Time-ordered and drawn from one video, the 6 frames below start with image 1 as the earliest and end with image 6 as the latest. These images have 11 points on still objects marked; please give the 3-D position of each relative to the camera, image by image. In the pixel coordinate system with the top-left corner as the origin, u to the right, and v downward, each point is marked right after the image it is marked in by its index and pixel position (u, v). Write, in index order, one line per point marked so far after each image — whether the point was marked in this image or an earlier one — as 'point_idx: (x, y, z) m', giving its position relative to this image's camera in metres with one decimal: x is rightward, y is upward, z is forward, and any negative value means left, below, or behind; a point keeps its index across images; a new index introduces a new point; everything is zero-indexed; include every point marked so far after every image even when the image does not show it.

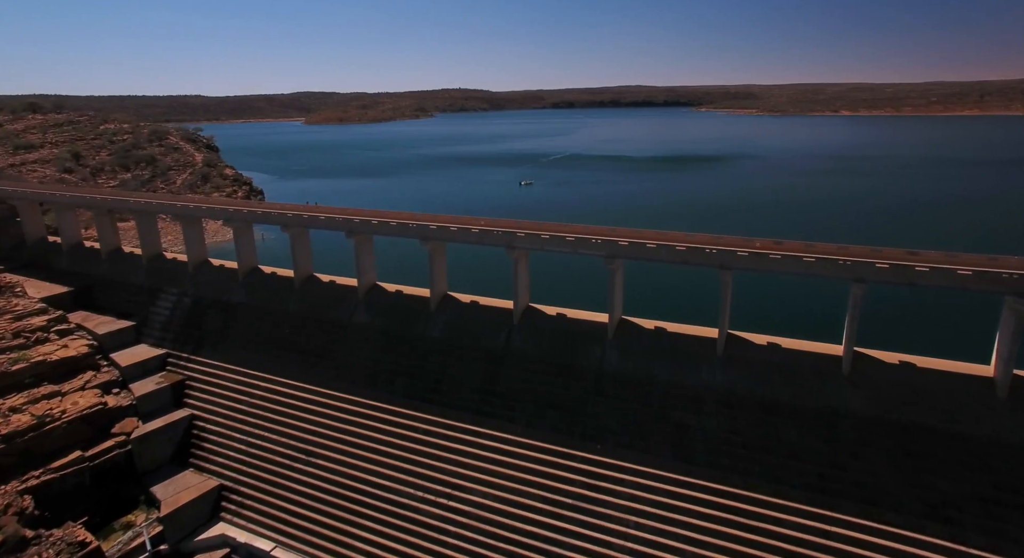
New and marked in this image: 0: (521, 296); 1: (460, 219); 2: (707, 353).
0: (+0.3, -0.6, +17.2) m
1: (-1.7, +1.8, +18.0) m
2: (+5.1, -1.9, +14.9) m
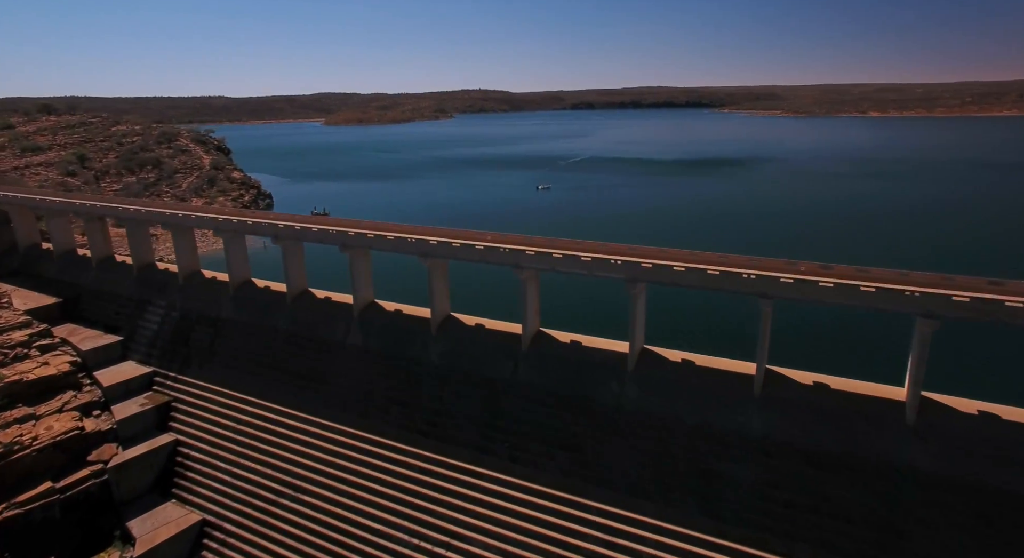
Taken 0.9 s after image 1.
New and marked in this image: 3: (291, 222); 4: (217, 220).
0: (+0.5, -1.1, +15.4) m
1: (-1.4, +1.3, +16.3) m
2: (+5.2, -2.6, +13.0) m
3: (-7.2, +1.8, +18.8) m
4: (-10.1, +2.0, +19.6) m
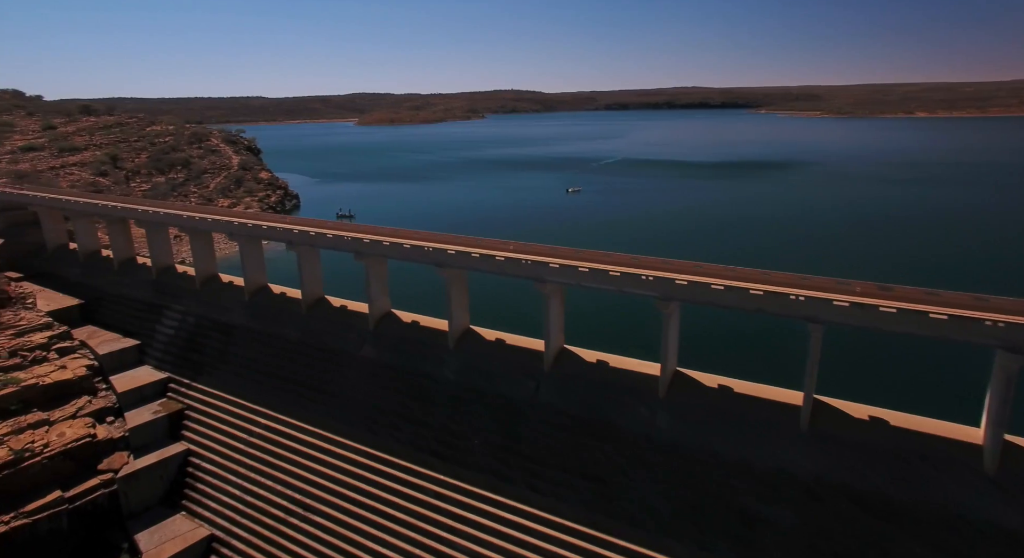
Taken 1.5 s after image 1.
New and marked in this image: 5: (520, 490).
0: (+1.0, -1.5, +14.4) m
1: (-0.8, +1.0, +15.4) m
2: (+5.6, -3.0, +11.7) m
3: (-6.5, +1.6, +18.1) m
4: (-9.3, +1.8, +19.1) m
5: (+0.2, -4.6, +12.6) m
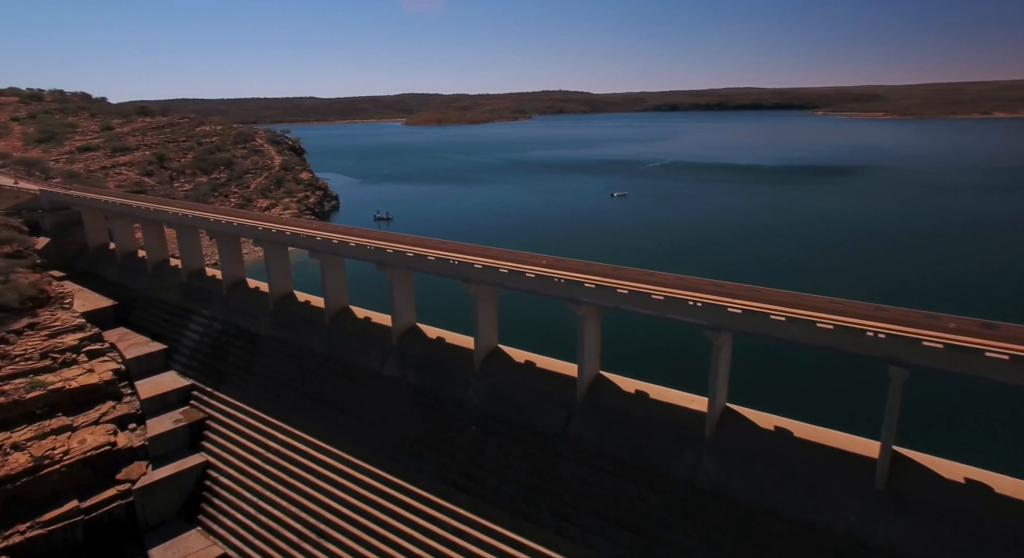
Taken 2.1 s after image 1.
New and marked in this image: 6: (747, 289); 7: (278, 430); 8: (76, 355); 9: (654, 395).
0: (+1.7, -1.9, +13.0) m
1: (0.0, +0.6, +14.1) m
2: (+6.0, -3.5, +10.0) m
3: (-5.4, +1.3, +17.3) m
4: (-8.2, +1.6, +18.5) m
5: (+0.6, -5.0, +11.2) m
6: (+4.6, -0.2, +11.1) m
7: (-6.7, -4.3, +16.3) m
8: (-14.7, -2.6, +19.3) m
9: (+3.2, -2.6, +12.9) m
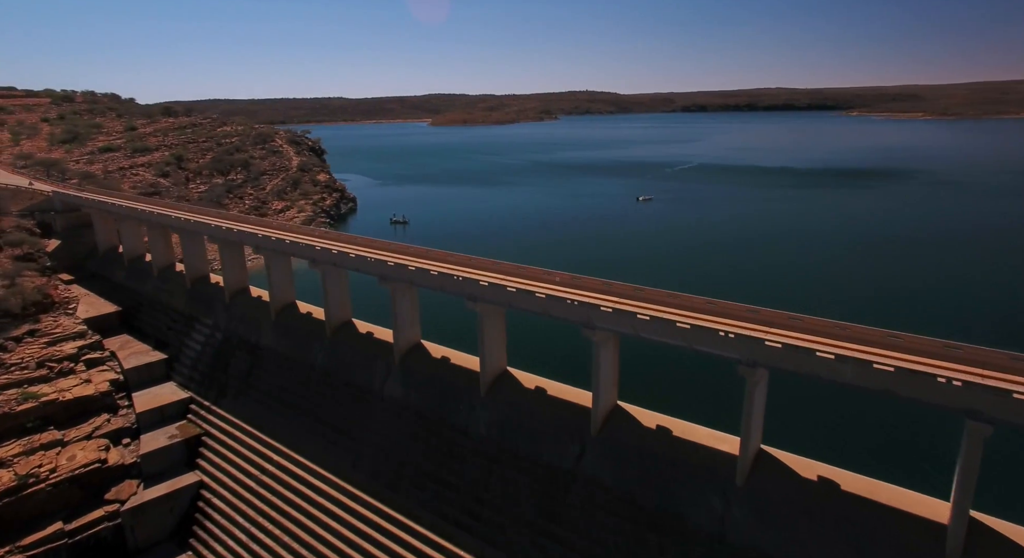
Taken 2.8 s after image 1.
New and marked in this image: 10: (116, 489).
0: (+1.9, -2.3, +11.7) m
1: (+0.3, +0.2, +12.9) m
2: (+6.0, -4.0, +8.5) m
3: (-5.0, +1.0, +16.3) m
4: (-7.7, +1.3, +17.6) m
5: (+0.7, -5.4, +10.0) m
6: (+4.7, -0.7, +9.7) m
7: (-6.4, -4.6, +15.3) m
8: (-14.3, -2.8, +18.6) m
9: (+3.3, -3.0, +11.5) m
10: (-10.8, -5.7, +15.5) m
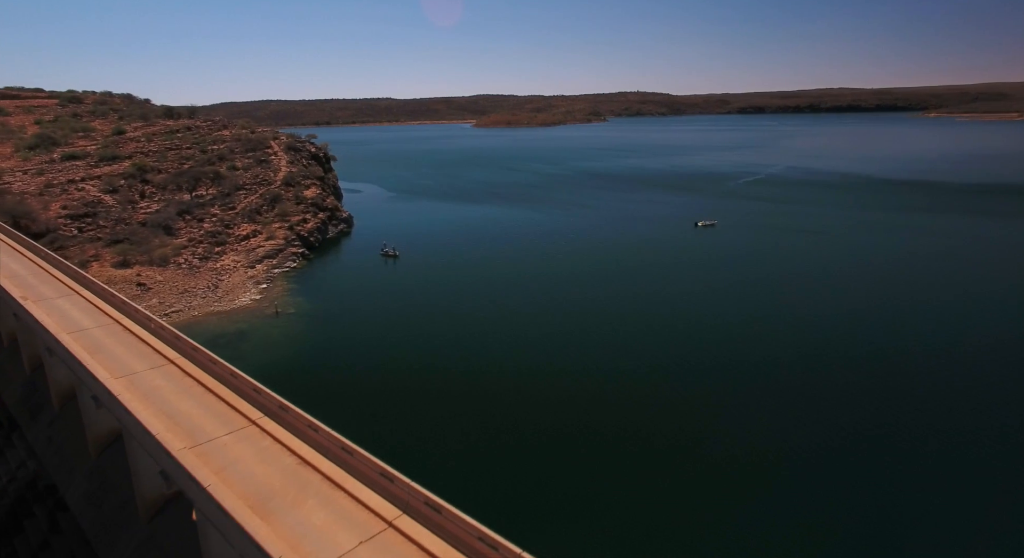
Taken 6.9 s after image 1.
0: (+0.7, -4.7, +3.9) m
1: (-0.7, -2.2, +5.2) m
2: (+4.6, -6.5, +0.4) m
3: (-5.7, -1.3, +9.0) m
4: (-8.2, -0.9, +10.6) m
5: (-0.7, -7.8, +2.3) m
6: (+3.4, -3.1, +1.7) m
7: (-7.3, -6.8, +8.2) m
8: (-14.8, -4.8, +12.1) m
9: (+2.2, -5.4, +3.6) m
10: (-11.6, -7.8, +8.8) m
